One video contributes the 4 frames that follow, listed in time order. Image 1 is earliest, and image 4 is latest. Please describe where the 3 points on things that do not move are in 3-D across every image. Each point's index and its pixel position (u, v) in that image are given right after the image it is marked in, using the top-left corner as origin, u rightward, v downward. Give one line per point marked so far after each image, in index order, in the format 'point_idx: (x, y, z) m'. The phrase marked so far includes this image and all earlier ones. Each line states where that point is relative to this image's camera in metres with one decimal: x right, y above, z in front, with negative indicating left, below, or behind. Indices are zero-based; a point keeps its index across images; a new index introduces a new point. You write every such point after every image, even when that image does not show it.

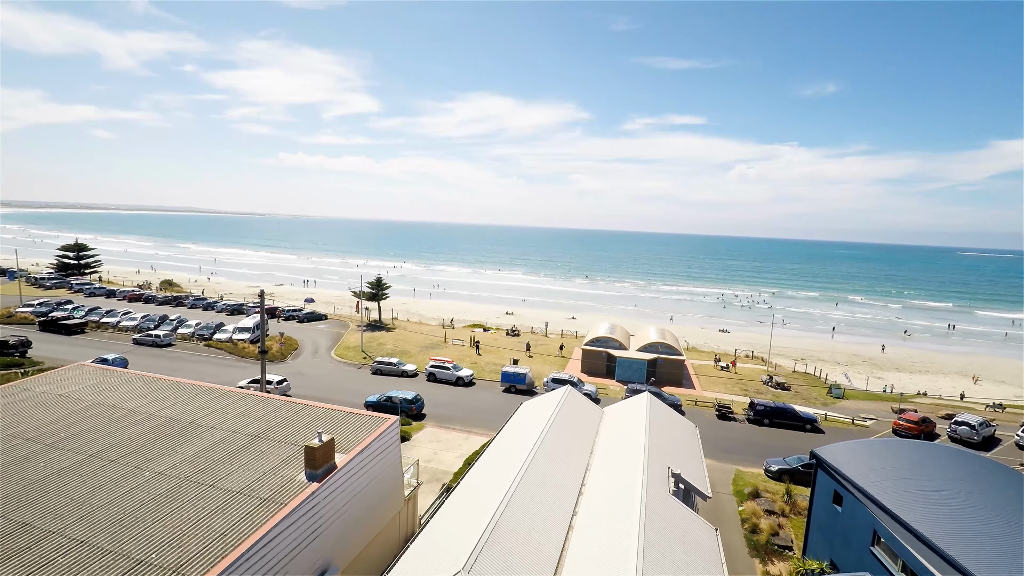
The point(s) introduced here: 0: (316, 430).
0: (-4.5, -3.3, +10.5) m
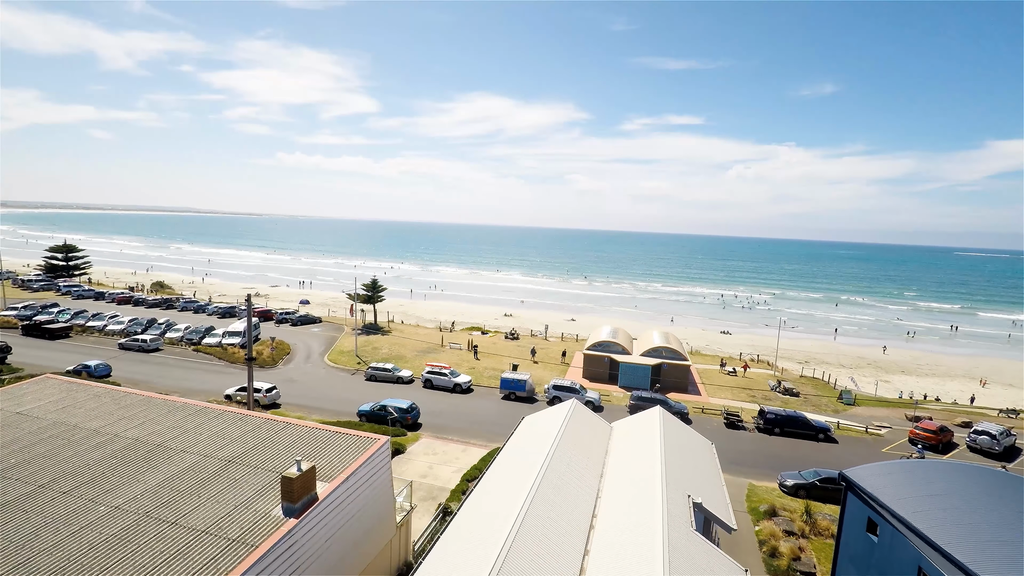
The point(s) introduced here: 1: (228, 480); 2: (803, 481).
0: (-4.4, -3.5, +9.5) m
1: (-5.4, -3.6, +8.7) m
2: (+10.6, -7.0, +16.6) m
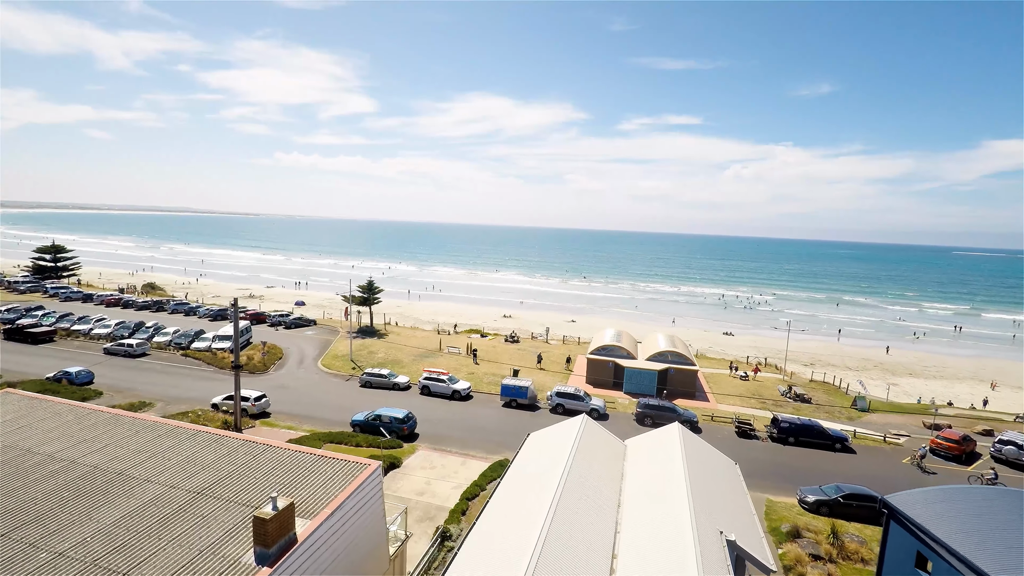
0: (-4.3, -3.6, +8.4) m
1: (-5.3, -3.8, +7.6) m
2: (+10.7, -7.1, +15.6) m
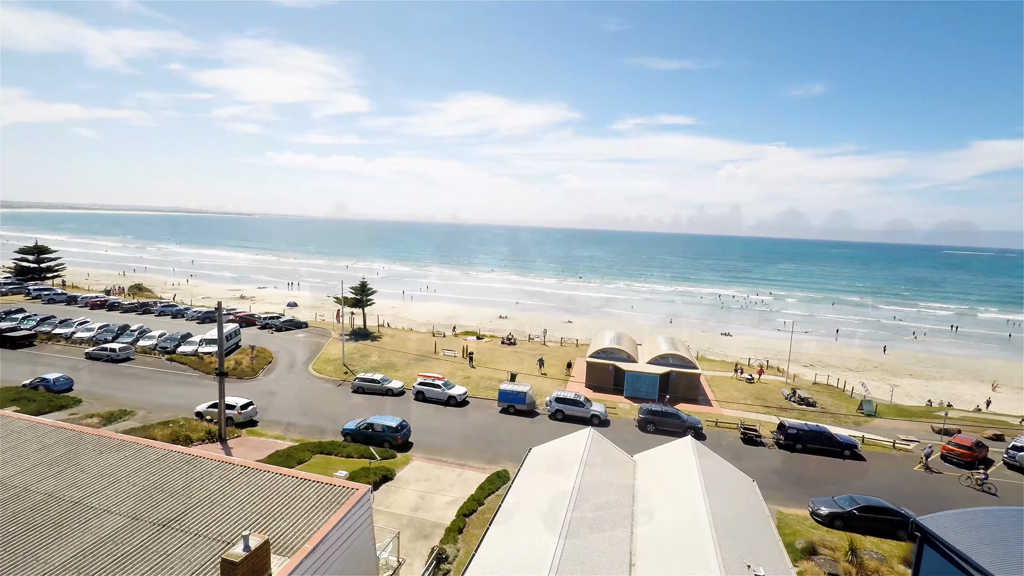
0: (-4.2, -3.7, +7.5) m
1: (-5.2, -3.9, +6.7) m
2: (+10.6, -7.2, +14.9) m
